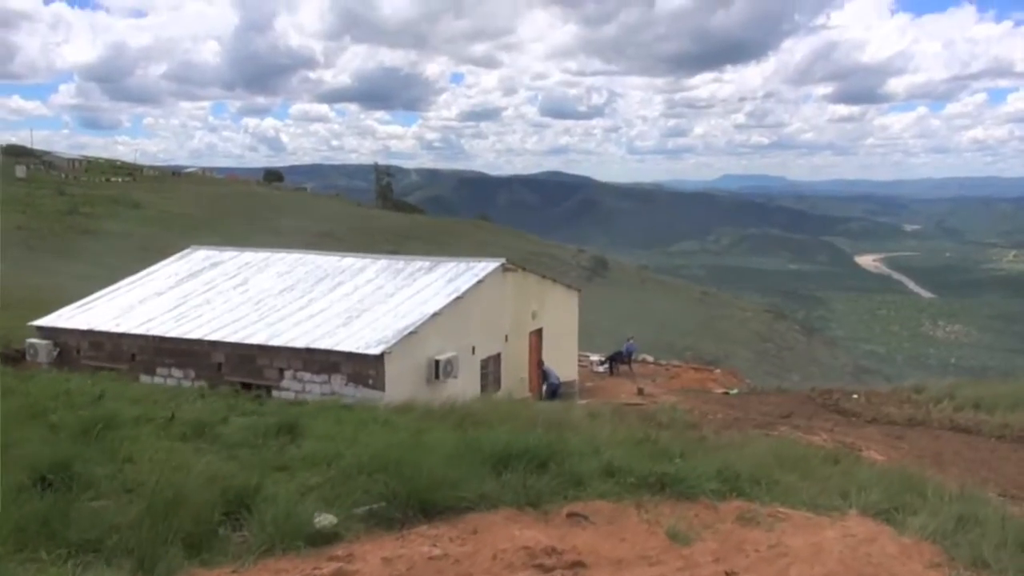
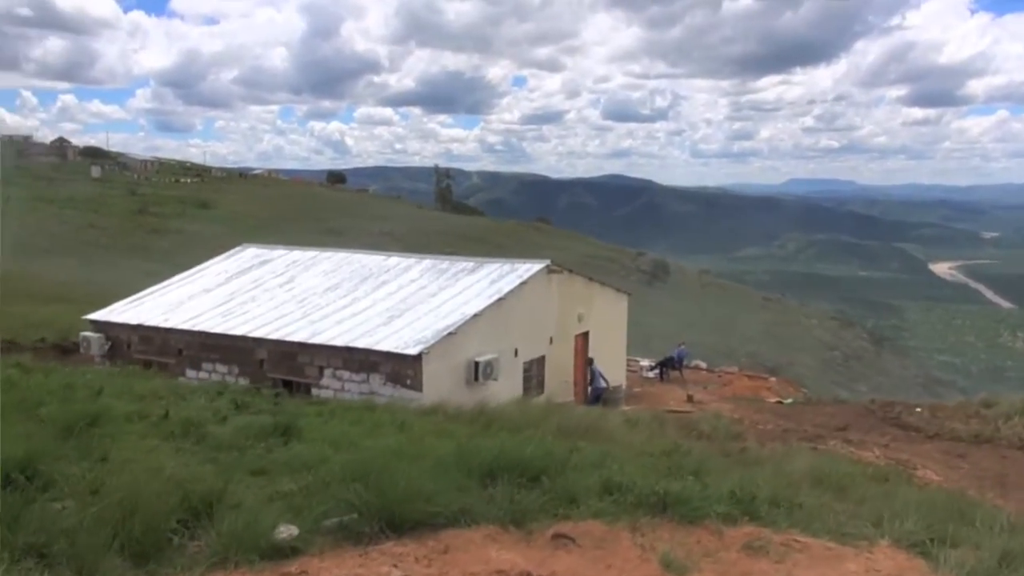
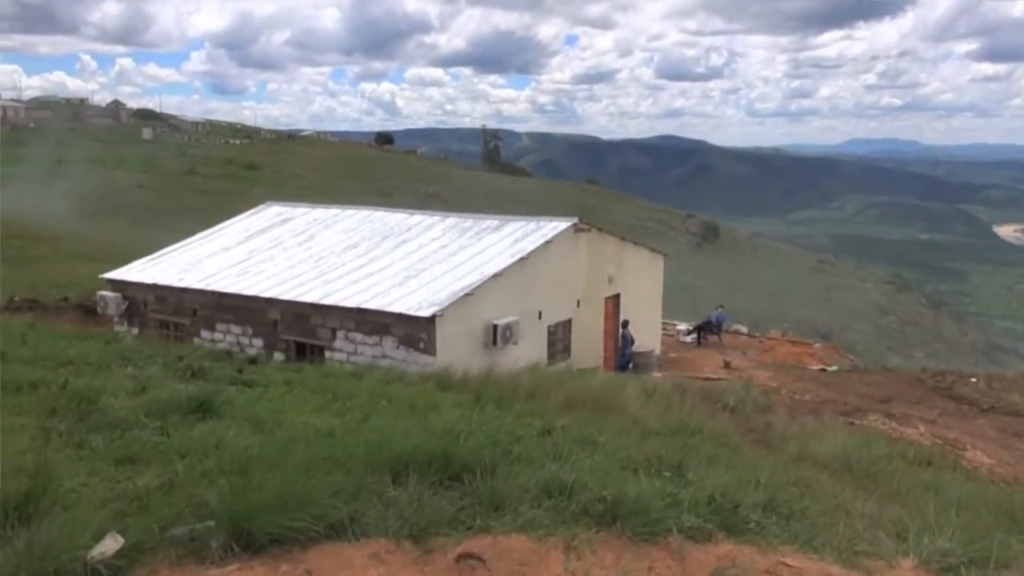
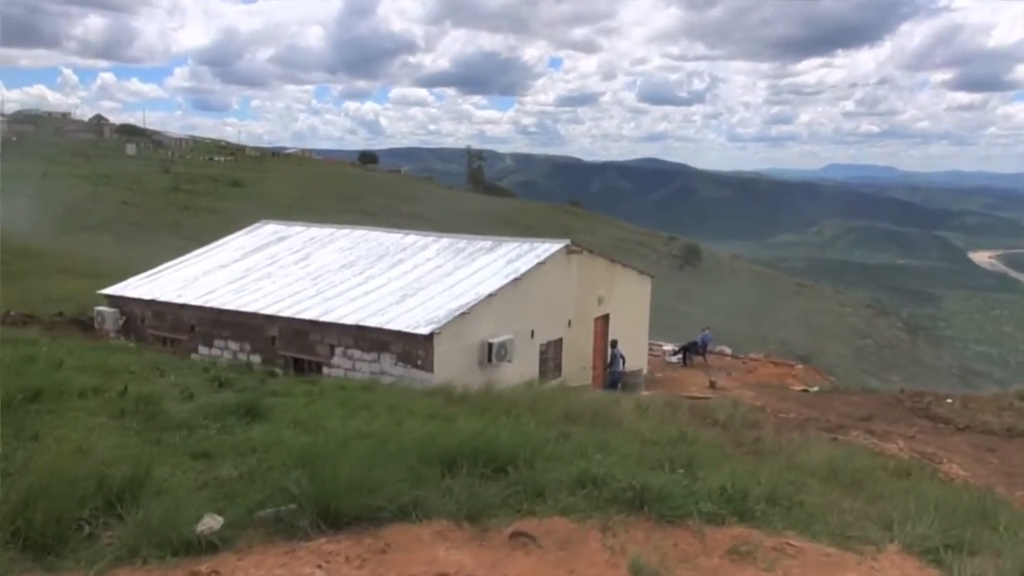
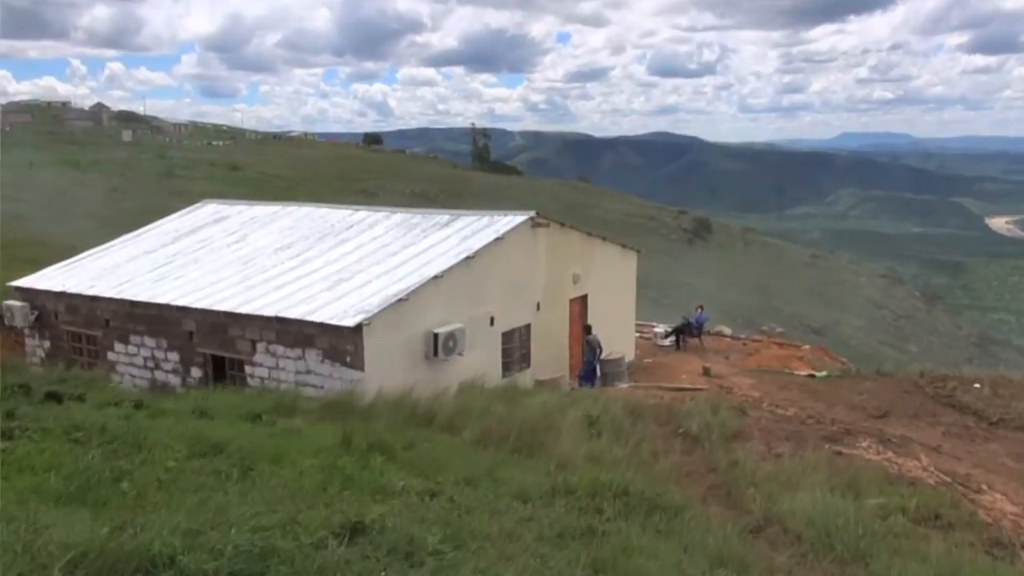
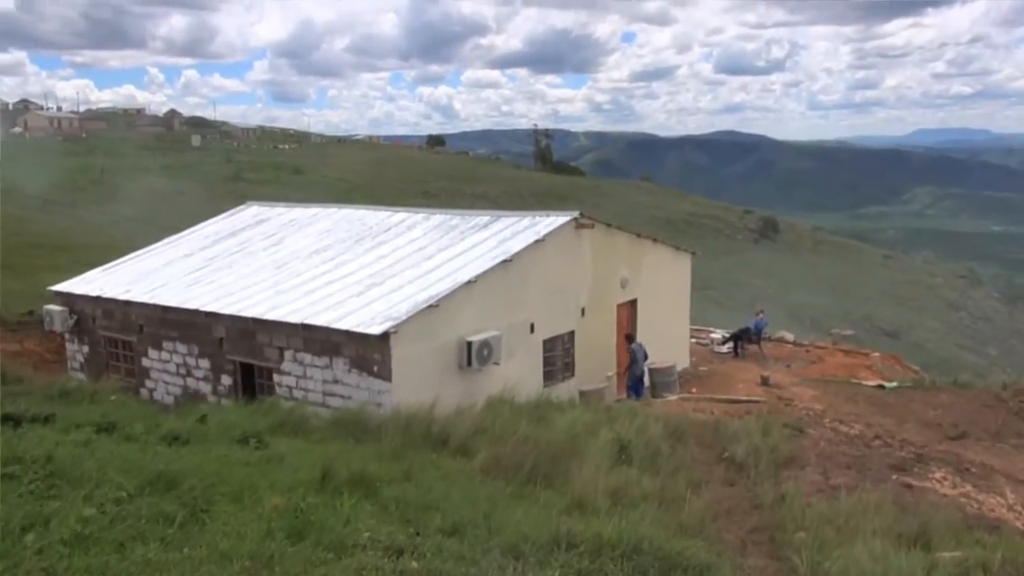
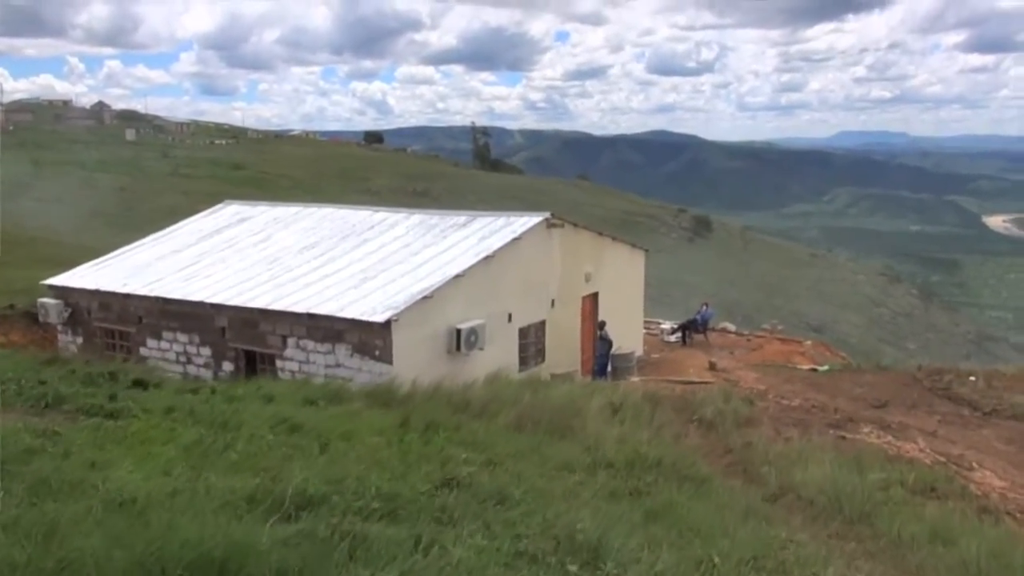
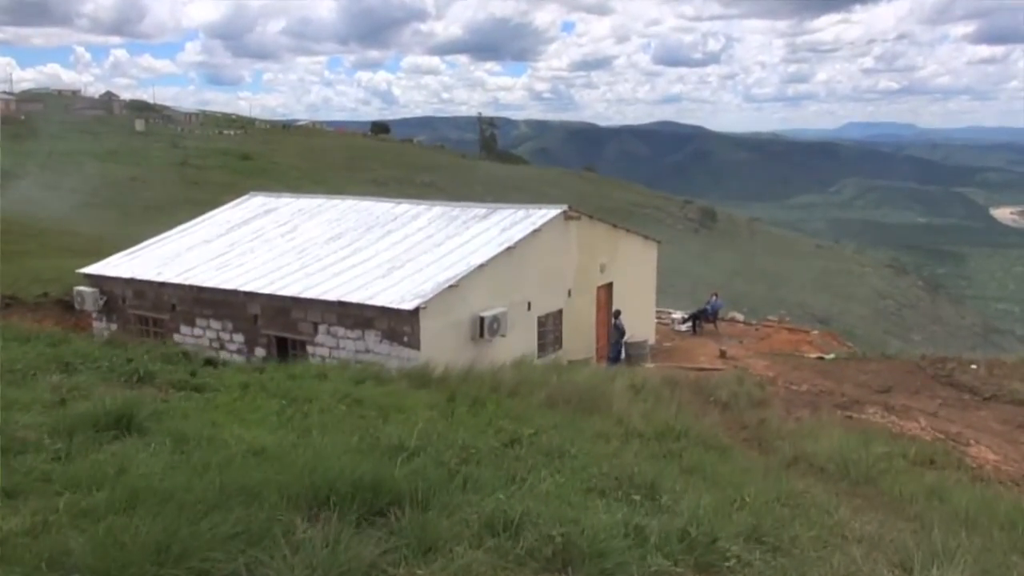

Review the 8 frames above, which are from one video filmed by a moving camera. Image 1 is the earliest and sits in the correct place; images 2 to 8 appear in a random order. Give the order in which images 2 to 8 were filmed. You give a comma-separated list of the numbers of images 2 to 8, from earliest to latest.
2, 4, 3, 8, 7, 5, 6
